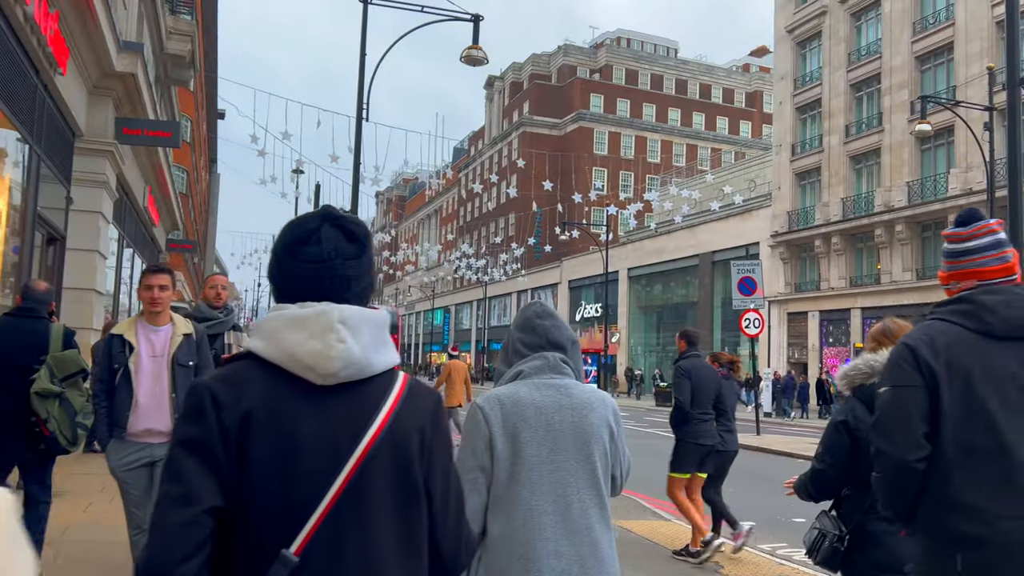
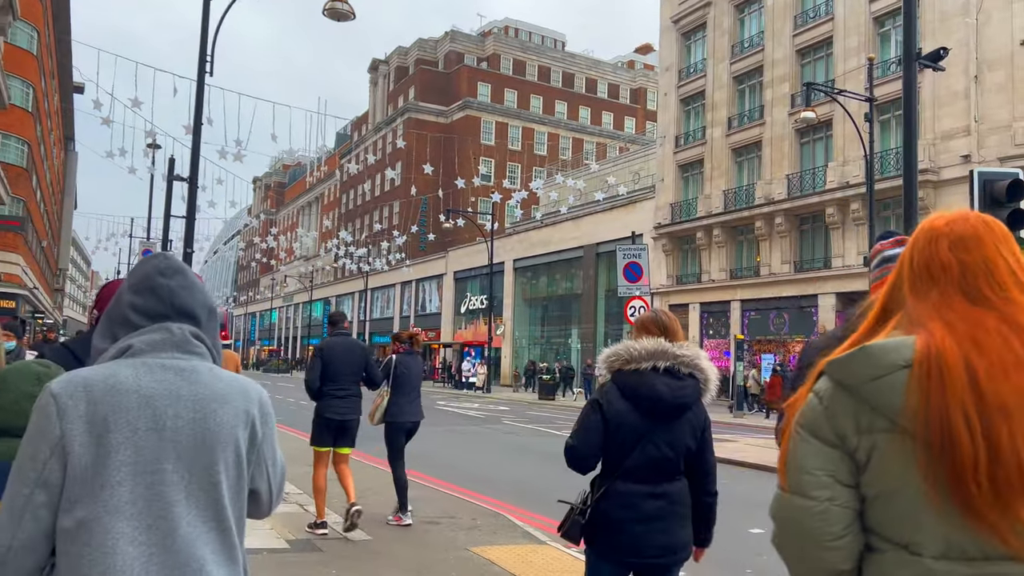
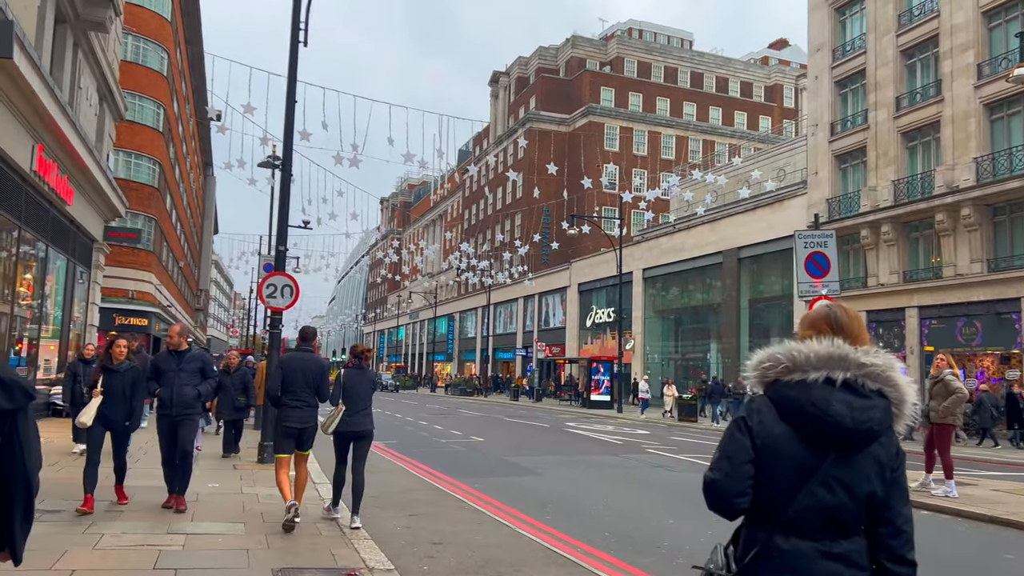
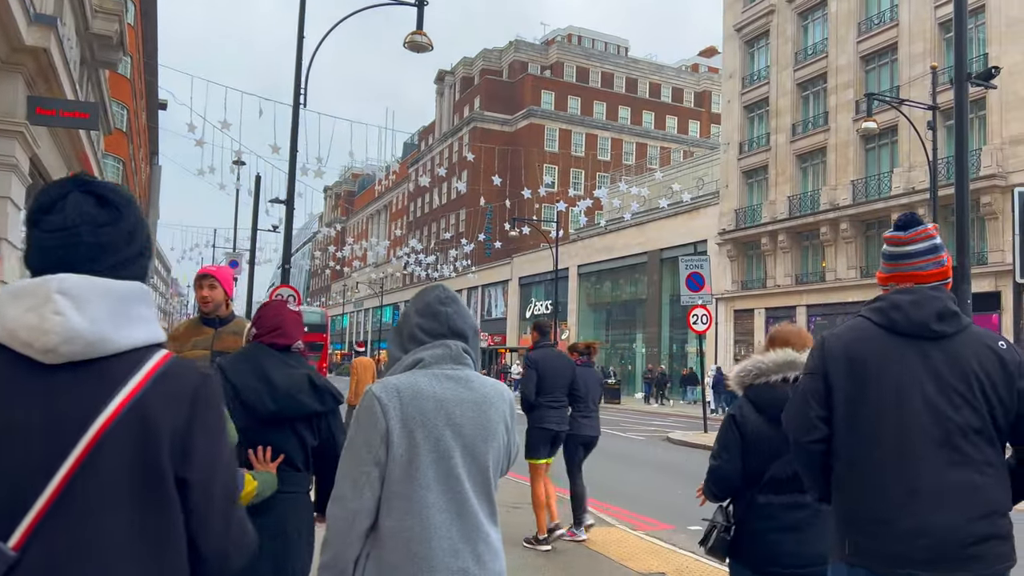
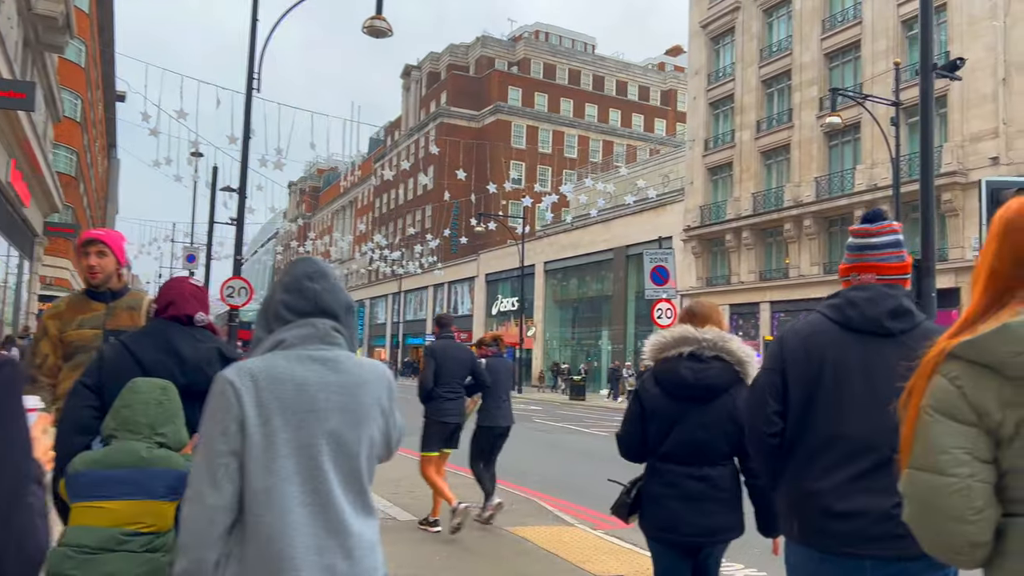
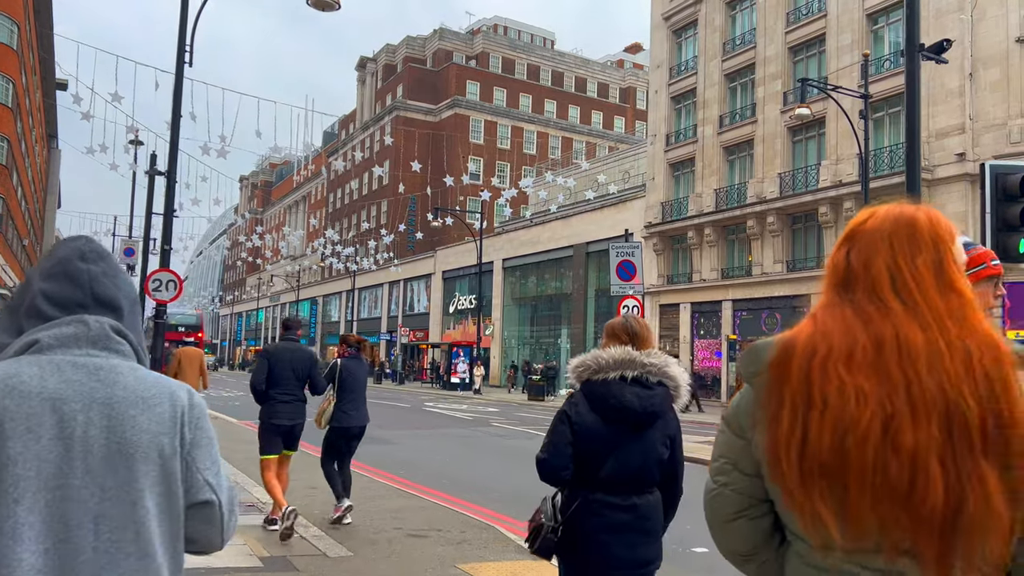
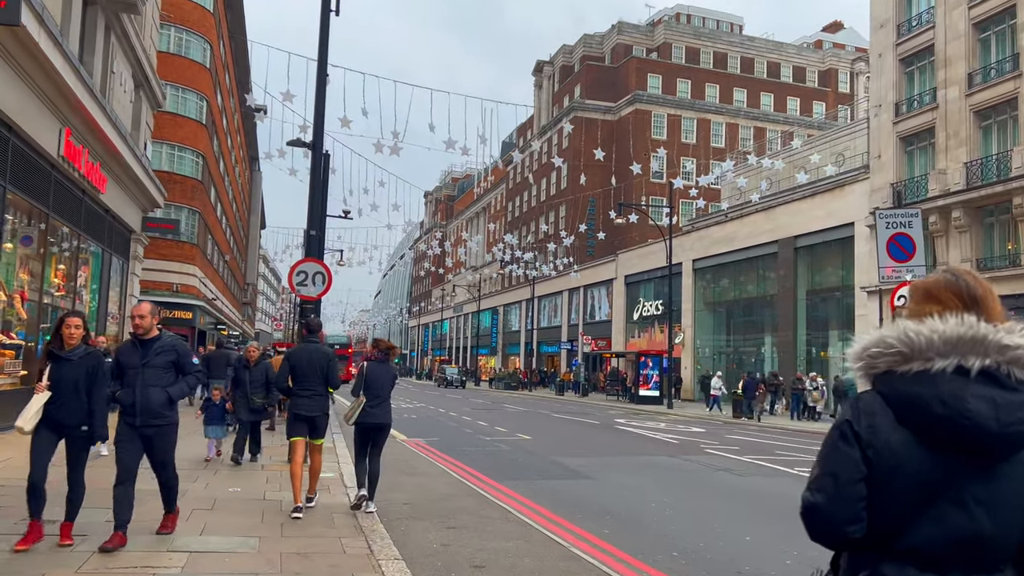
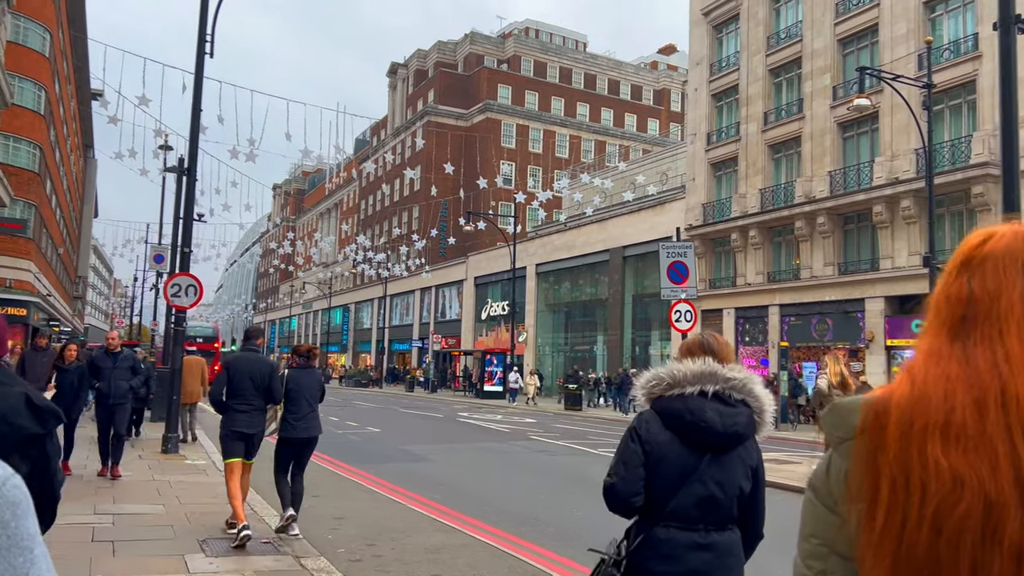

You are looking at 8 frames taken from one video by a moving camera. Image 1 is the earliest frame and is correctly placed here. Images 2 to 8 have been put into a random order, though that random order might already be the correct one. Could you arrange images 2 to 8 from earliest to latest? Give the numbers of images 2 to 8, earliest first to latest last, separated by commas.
4, 5, 2, 6, 8, 3, 7
